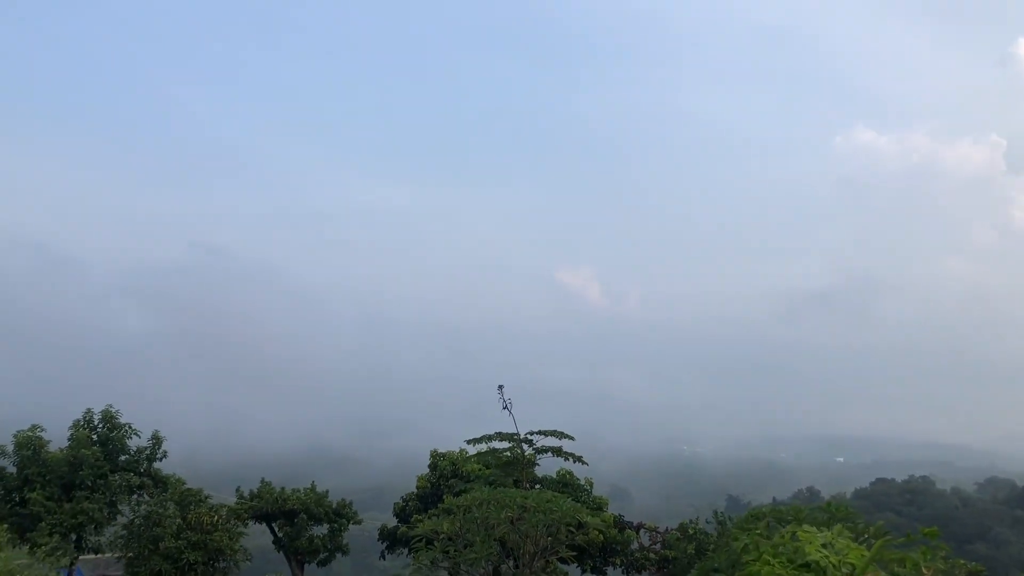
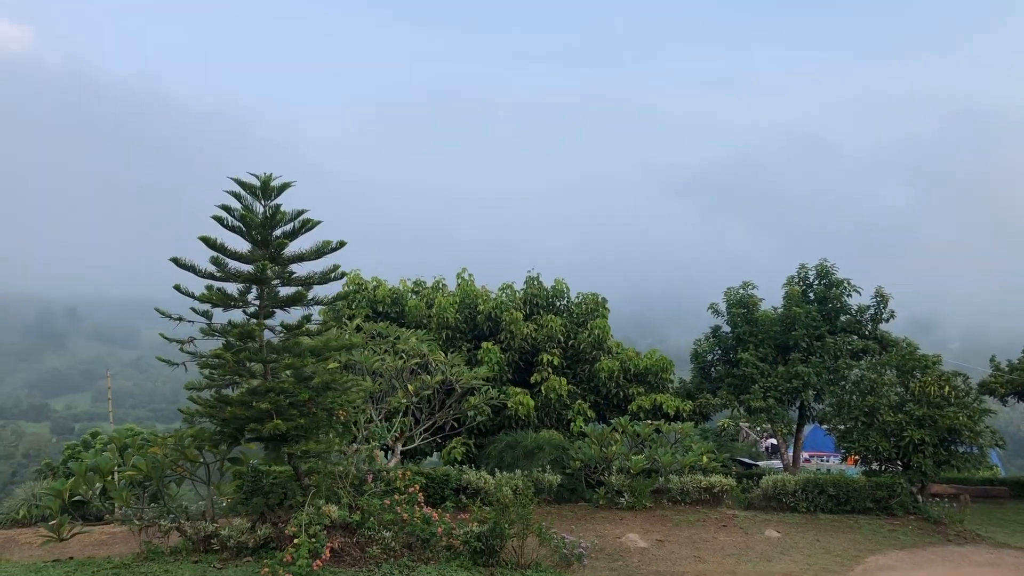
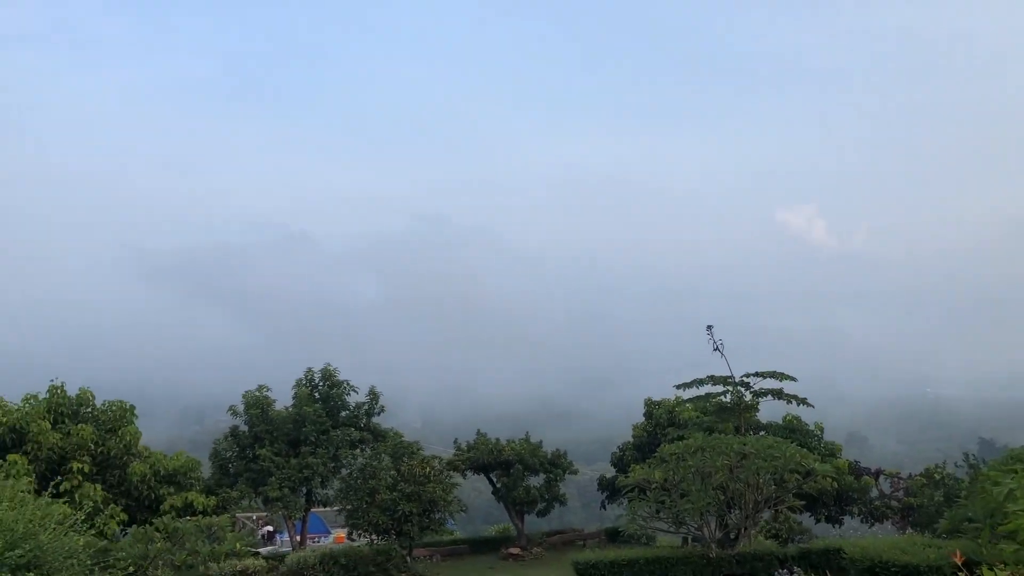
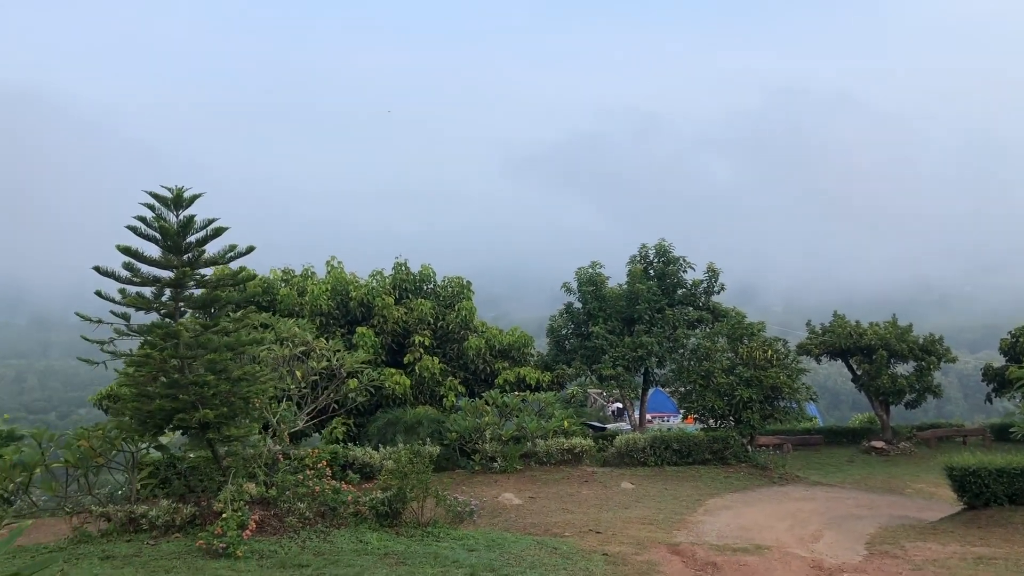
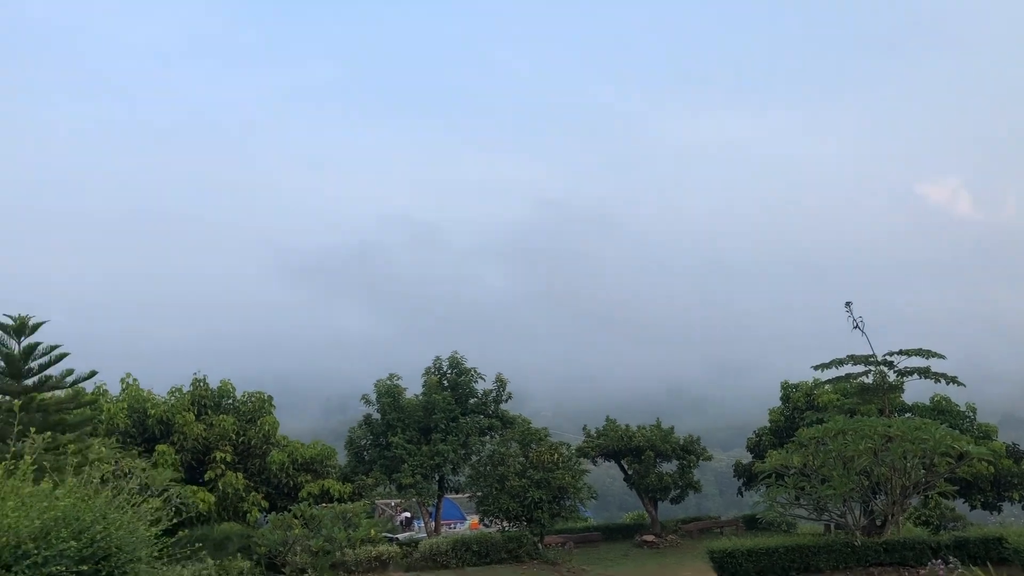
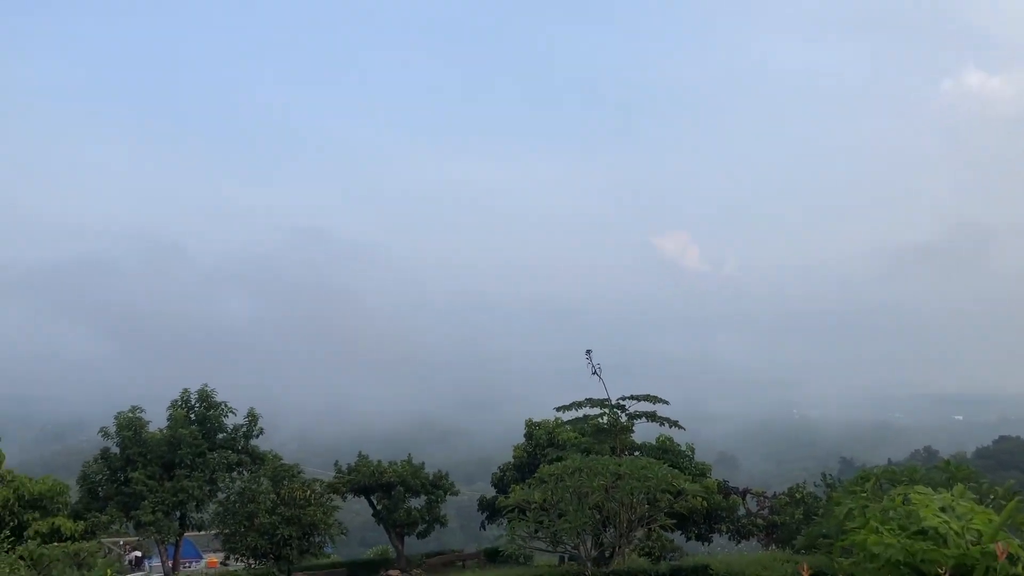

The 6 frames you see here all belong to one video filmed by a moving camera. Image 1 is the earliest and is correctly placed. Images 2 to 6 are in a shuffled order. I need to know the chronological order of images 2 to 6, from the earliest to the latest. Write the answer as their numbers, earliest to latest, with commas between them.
6, 3, 5, 4, 2
